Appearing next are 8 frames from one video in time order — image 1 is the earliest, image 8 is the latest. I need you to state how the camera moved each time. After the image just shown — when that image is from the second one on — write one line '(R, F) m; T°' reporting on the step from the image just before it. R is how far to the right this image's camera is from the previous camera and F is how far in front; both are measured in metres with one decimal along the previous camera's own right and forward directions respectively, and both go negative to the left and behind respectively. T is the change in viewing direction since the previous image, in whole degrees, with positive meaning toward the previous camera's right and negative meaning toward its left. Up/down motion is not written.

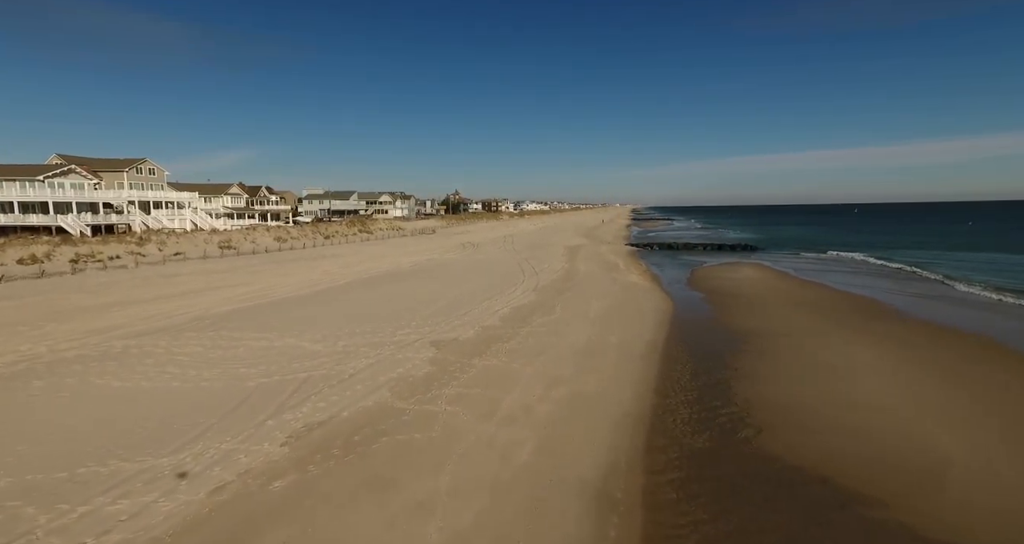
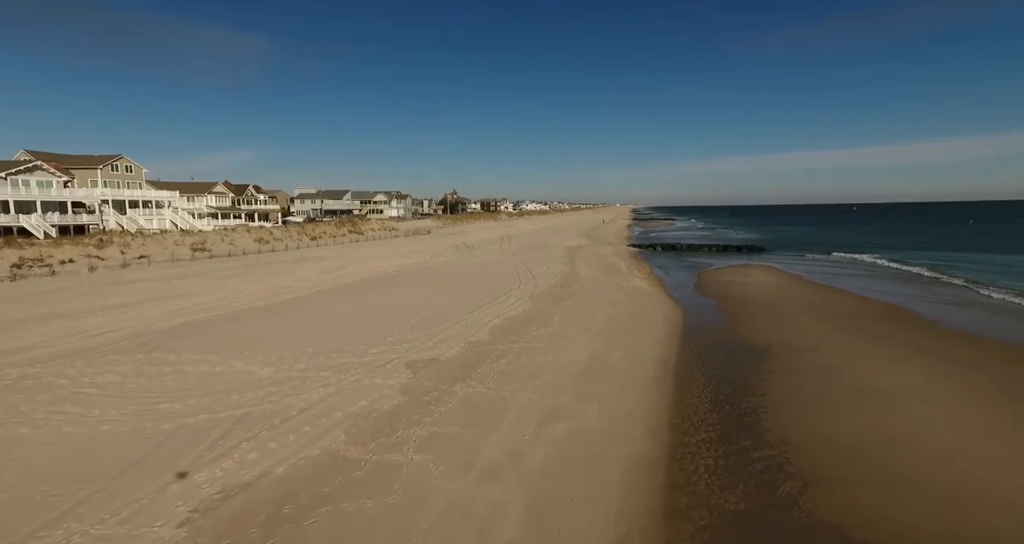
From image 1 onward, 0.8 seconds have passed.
(+0.2, +1.6) m; 0°
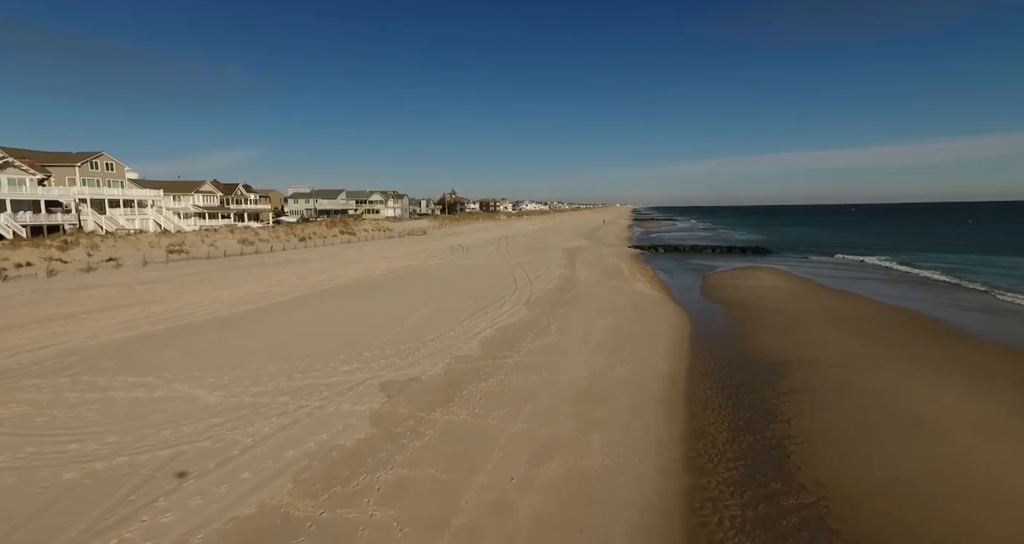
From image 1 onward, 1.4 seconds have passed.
(+0.2, +1.2) m; 0°
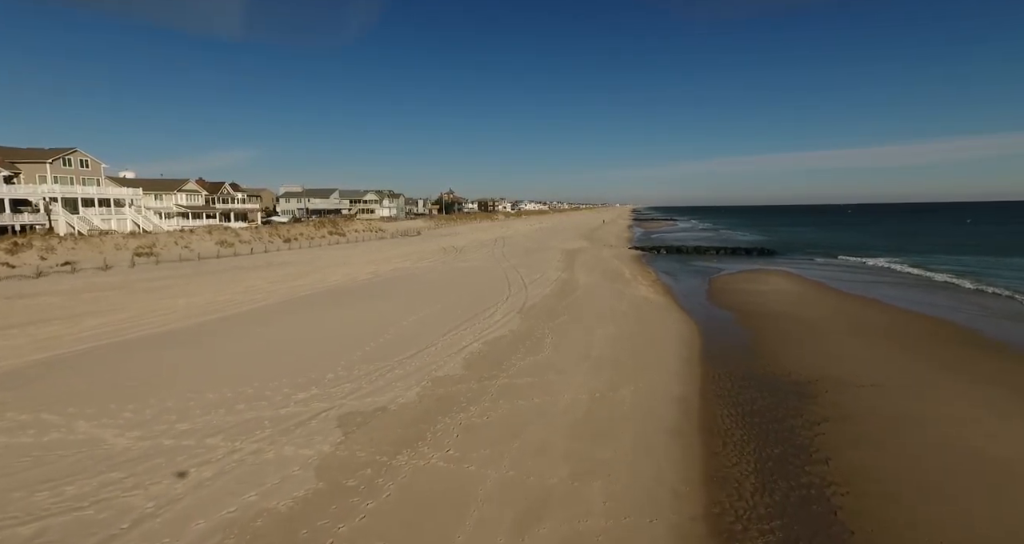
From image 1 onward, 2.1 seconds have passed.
(+0.2, +1.4) m; 0°
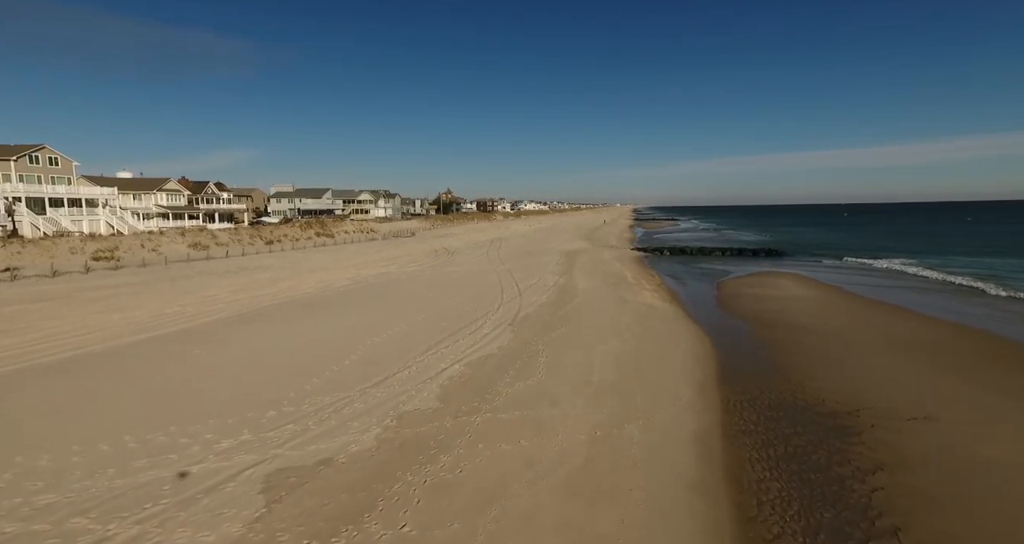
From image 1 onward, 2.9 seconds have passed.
(+0.3, +1.6) m; 0°
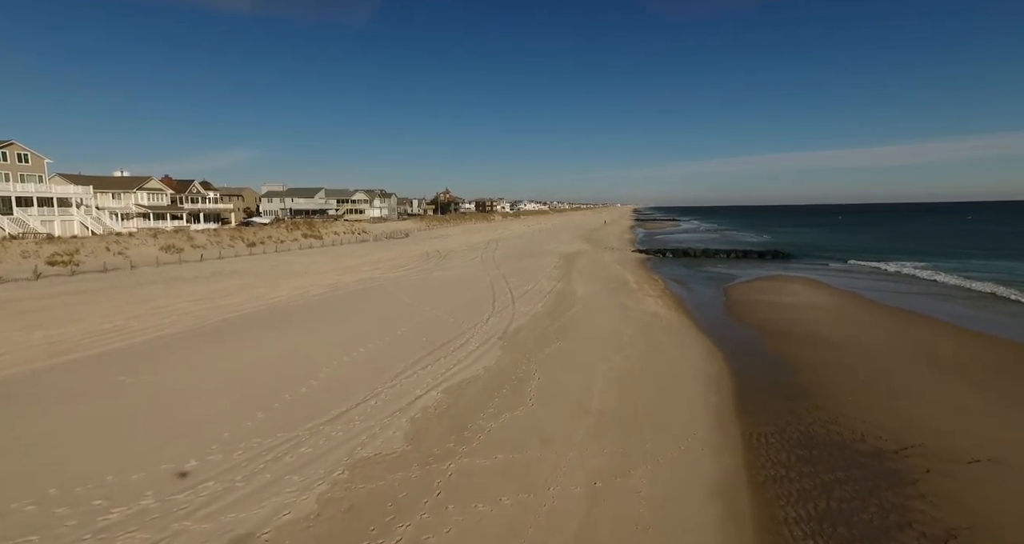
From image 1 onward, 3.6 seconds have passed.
(+0.3, +1.4) m; 0°
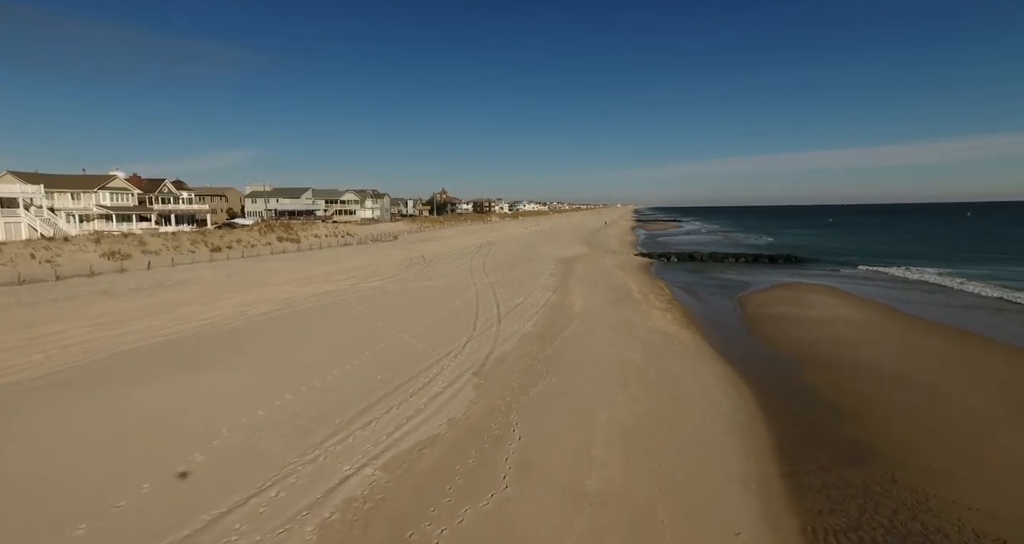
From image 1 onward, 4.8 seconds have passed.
(+0.4, +2.3) m; 0°
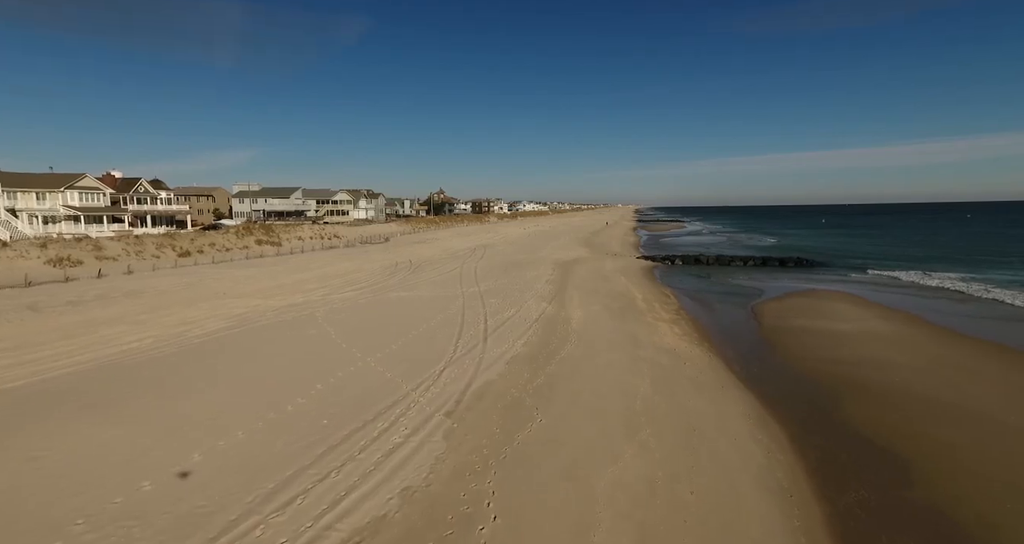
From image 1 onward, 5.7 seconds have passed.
(+0.3, +1.8) m; 0°
